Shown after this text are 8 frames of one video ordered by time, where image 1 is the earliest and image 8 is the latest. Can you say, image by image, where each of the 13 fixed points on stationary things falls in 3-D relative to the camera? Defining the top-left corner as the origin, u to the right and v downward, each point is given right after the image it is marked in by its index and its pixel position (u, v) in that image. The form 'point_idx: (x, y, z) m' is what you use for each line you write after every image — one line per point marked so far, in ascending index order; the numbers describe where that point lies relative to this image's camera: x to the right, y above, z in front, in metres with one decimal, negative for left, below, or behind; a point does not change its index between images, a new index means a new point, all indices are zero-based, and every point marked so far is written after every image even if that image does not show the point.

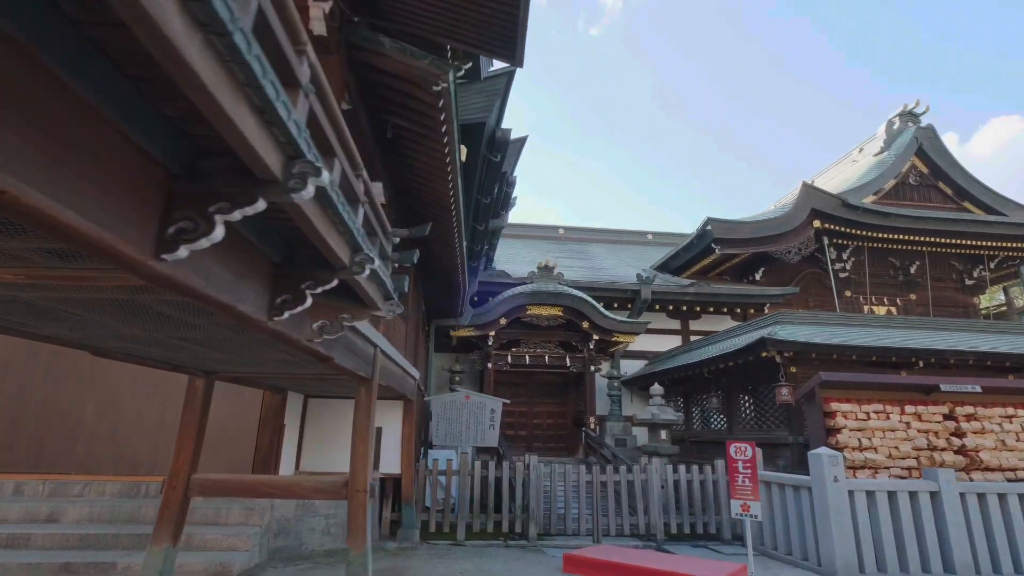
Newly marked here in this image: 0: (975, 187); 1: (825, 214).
0: (+10.3, +2.1, +11.4) m
1: (+6.2, +1.4, +10.0) m
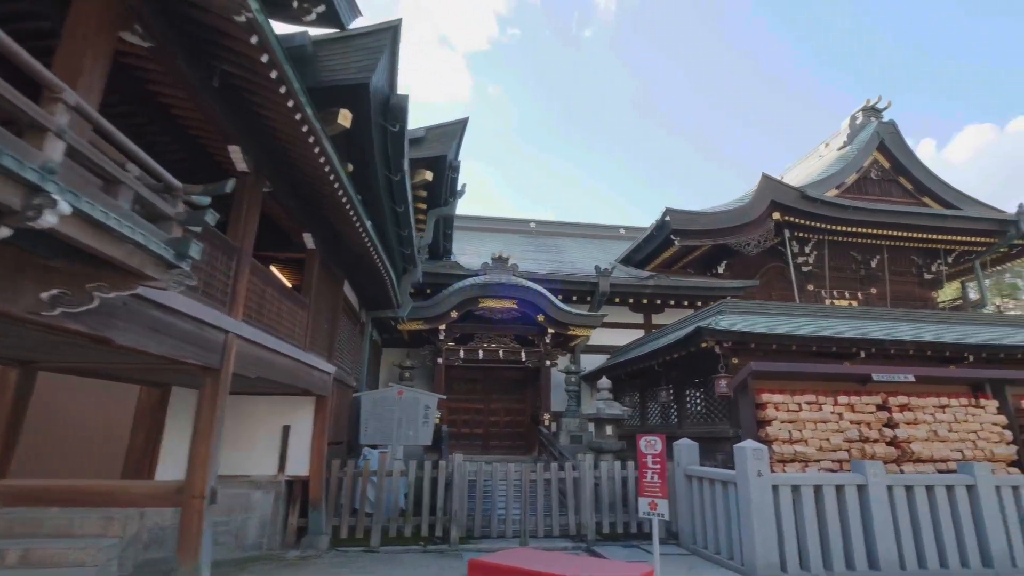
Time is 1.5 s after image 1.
0: (+9.2, +2.3, +11.3) m
1: (+5.1, +1.5, +9.8) m
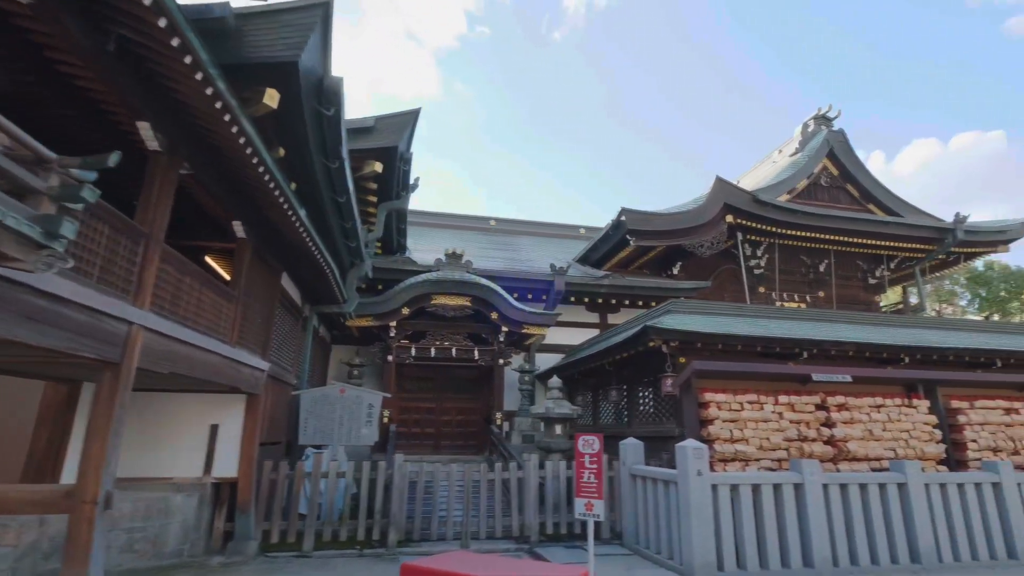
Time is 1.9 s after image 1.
0: (+8.3, +2.2, +11.7) m
1: (+4.3, +1.5, +9.9) m
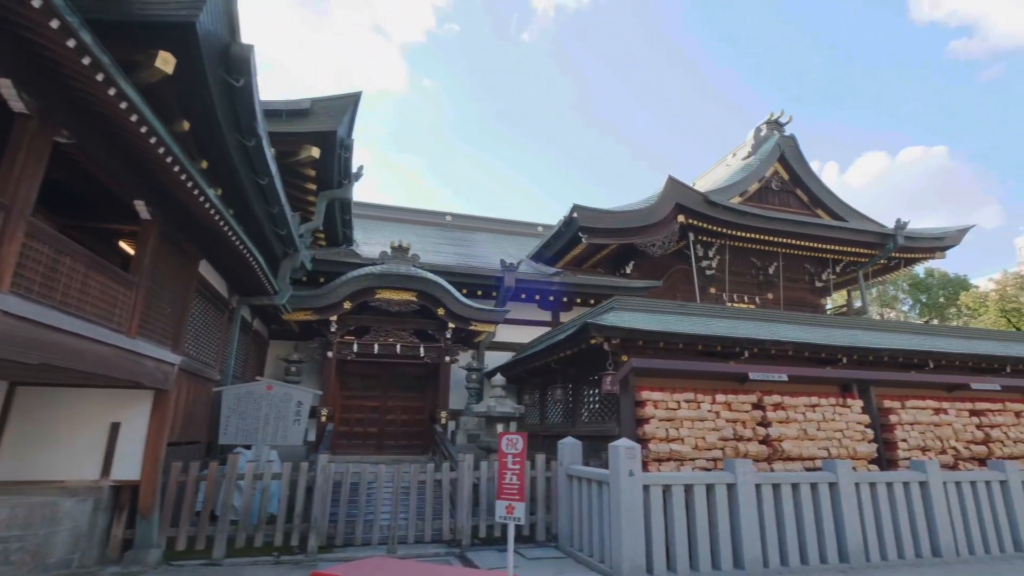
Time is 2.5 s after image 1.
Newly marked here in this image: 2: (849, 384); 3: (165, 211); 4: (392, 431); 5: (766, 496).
0: (+7.3, +2.1, +12.0) m
1: (+3.4, +1.5, +9.9) m
2: (+3.9, -1.1, +6.0) m
3: (-3.1, +0.7, +4.6) m
4: (-2.2, -2.6, +9.5) m
5: (+2.4, -1.9, +4.9) m
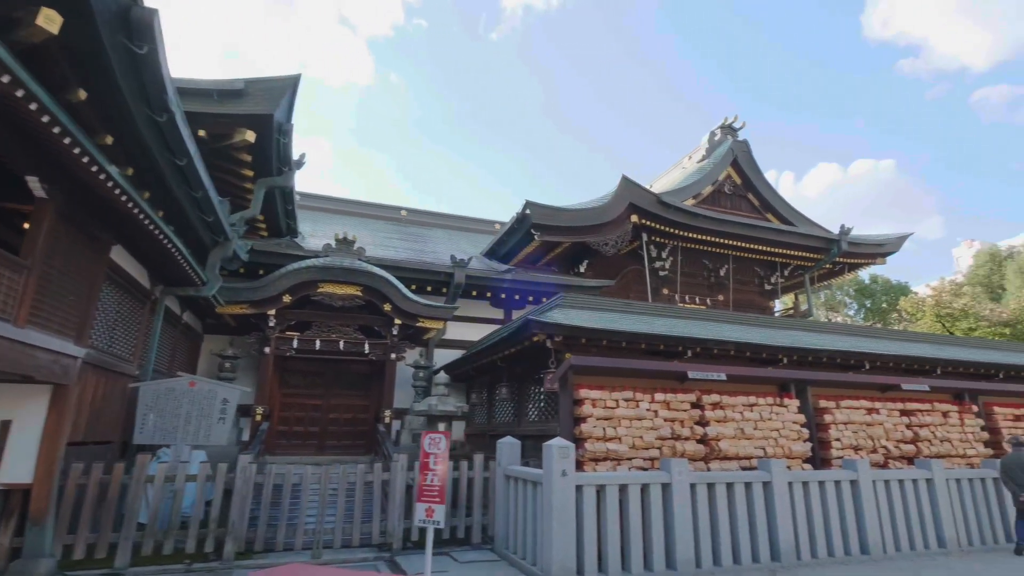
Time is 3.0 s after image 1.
0: (+6.2, +2.0, +12.2) m
1: (+2.5, +1.5, +10.0) m
2: (+3.2, -1.1, +6.1) m
3: (-3.6, +0.8, +4.3) m
4: (-3.1, -2.5, +9.2) m
5: (+1.7, -1.9, +4.8) m
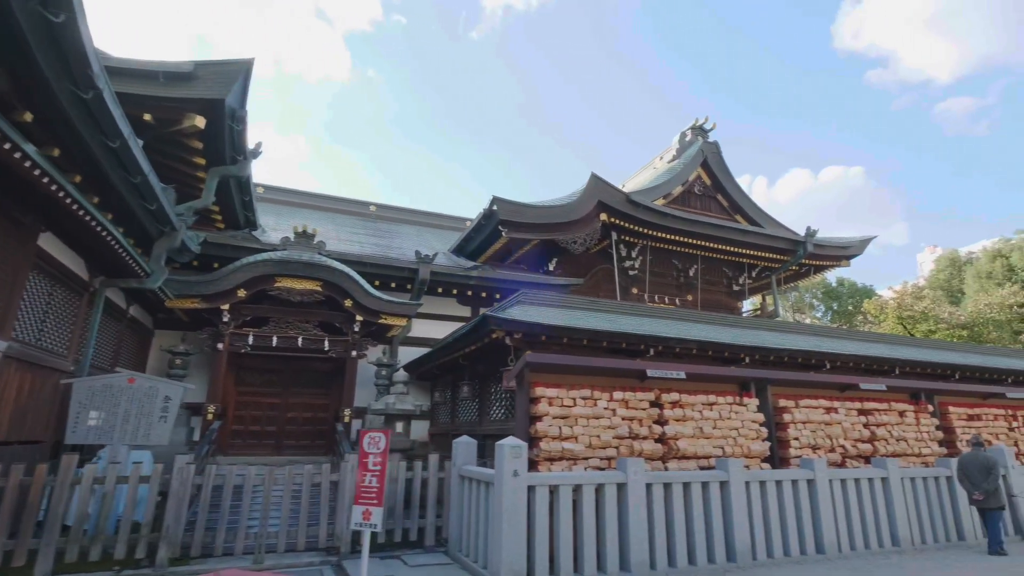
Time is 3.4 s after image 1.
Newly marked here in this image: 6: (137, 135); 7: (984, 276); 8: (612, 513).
0: (+5.5, +2.0, +12.3) m
1: (+1.9, +1.5, +9.9) m
2: (+2.7, -1.1, +6.0) m
3: (-4.0, +0.9, +4.0) m
4: (-3.7, -2.4, +8.9) m
5: (+1.3, -1.9, +4.7) m
6: (-4.6, +1.9, +6.4) m
7: (+15.9, +0.4, +17.6) m
8: (+0.9, -2.0, +4.5) m
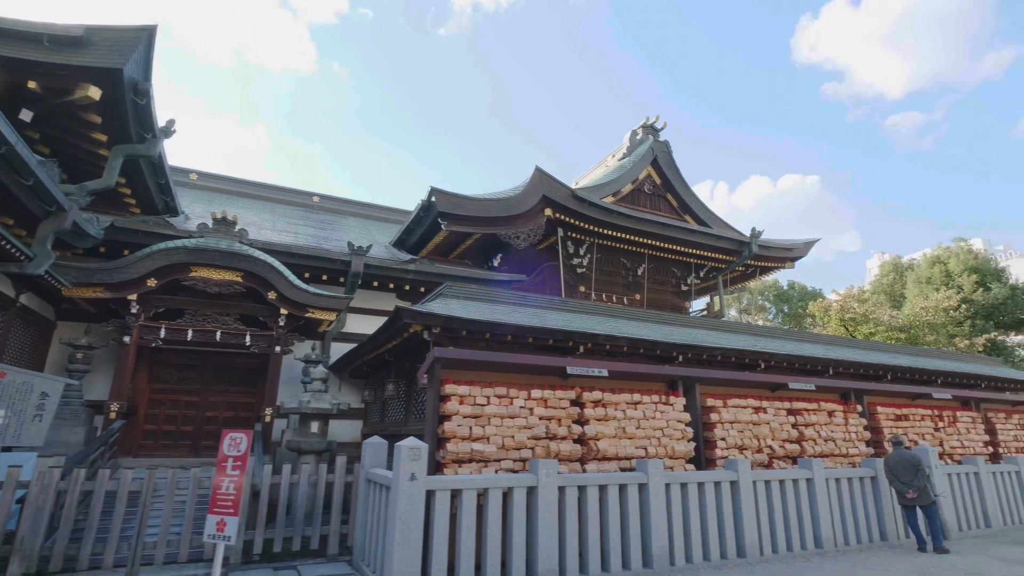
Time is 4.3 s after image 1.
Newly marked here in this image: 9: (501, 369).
0: (+4.3, +2.0, +12.3) m
1: (+0.8, +1.6, +9.7) m
2: (+1.8, -1.0, +5.9) m
3: (-4.7, +1.0, +3.4) m
4: (-4.8, -2.3, +8.3) m
5: (+0.5, -1.8, +4.5) m
6: (-5.5, +2.0, +5.8) m
7: (+14.3, +0.2, +18.2) m
8: (+0.1, -1.9, +4.3) m
9: (-0.1, -0.8, +4.9) m
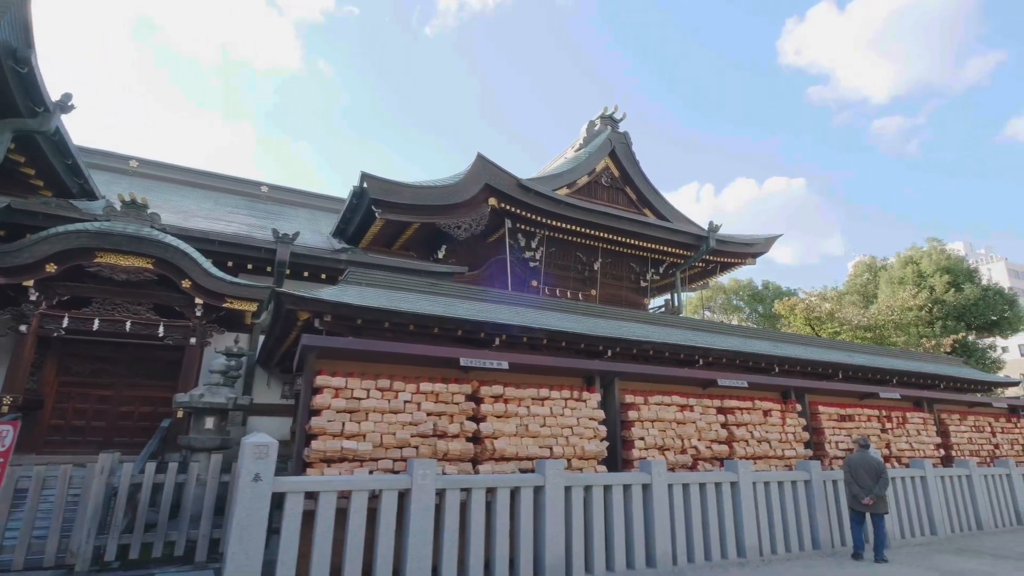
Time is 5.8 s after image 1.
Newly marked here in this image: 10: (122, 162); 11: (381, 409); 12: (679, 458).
0: (+3.3, +2.1, +11.9) m
1: (-0.2, +1.7, +9.3) m
2: (+0.8, -0.9, +5.5) m
3: (-5.7, +1.2, +2.9) m
4: (-5.8, -2.1, +7.9) m
5: (-0.5, -1.7, +4.1) m
6: (-6.4, +2.2, +5.4) m
7: (+13.2, +0.2, +17.9) m
8: (-0.9, -1.7, +3.9) m
9: (-1.1, -0.6, +4.5) m
10: (-8.5, +2.8, +11.4) m
11: (-1.1, -1.0, +4.4) m
12: (+1.8, -1.8, +5.6) m
